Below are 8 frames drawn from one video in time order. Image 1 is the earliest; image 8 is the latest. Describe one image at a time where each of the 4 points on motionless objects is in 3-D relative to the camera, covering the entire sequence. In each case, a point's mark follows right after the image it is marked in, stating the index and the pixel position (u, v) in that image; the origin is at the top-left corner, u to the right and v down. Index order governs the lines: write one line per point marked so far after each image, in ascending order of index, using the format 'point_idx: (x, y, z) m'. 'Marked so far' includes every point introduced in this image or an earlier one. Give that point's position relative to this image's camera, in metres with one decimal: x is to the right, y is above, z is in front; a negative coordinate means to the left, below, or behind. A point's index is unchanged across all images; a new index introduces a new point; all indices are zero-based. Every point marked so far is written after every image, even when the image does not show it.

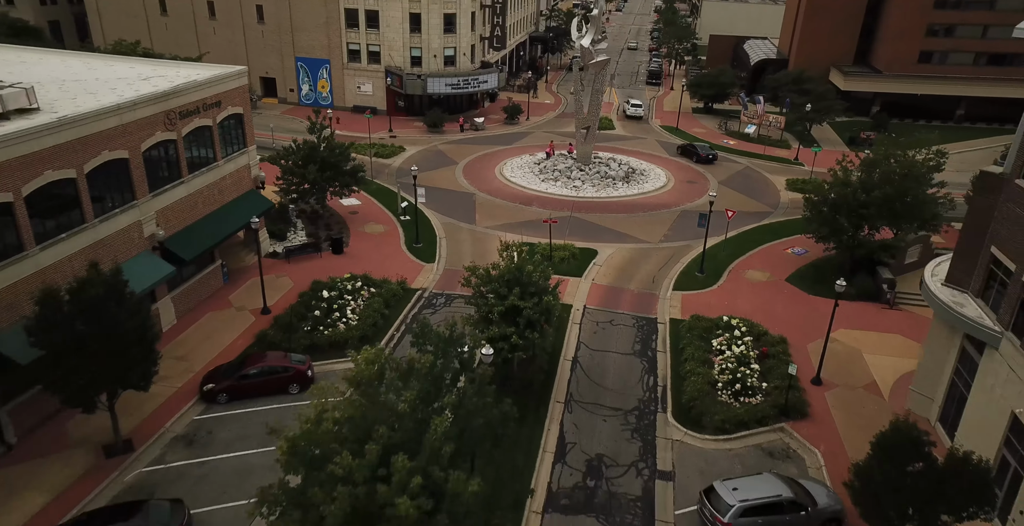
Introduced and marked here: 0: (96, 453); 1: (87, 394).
0: (-11.6, -5.2, +19.3) m
1: (-11.2, -3.4, +18.7) m
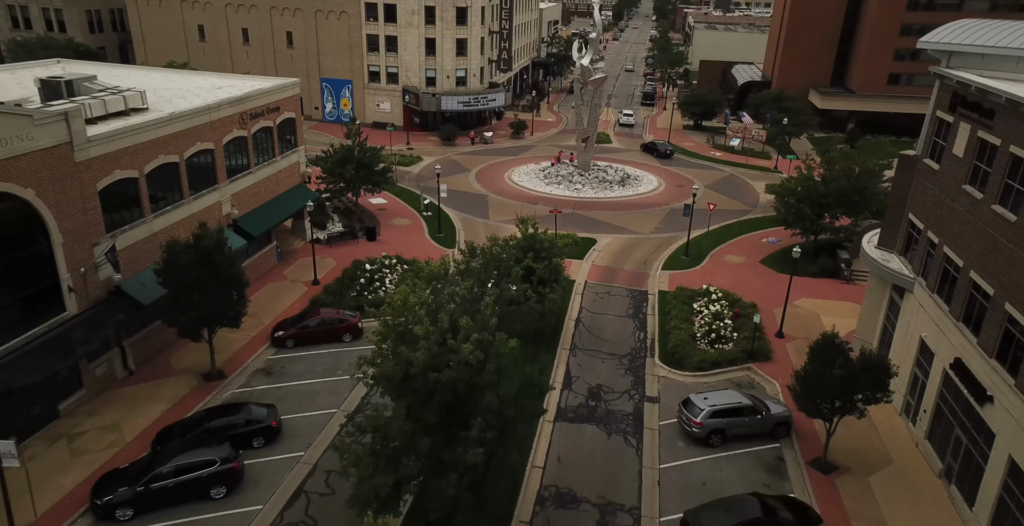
0: (-11.0, -3.9, +24.3) m
1: (-10.6, -2.0, +23.8) m
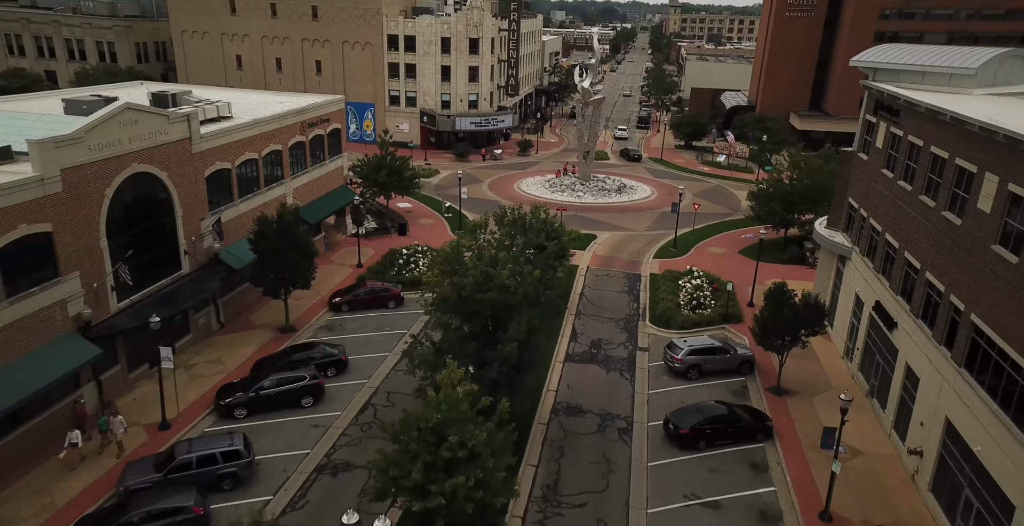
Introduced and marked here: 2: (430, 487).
0: (-10.2, -2.8, +30.2) m
1: (-9.8, -0.9, +29.7) m
2: (-1.9, -5.2, +16.5) m
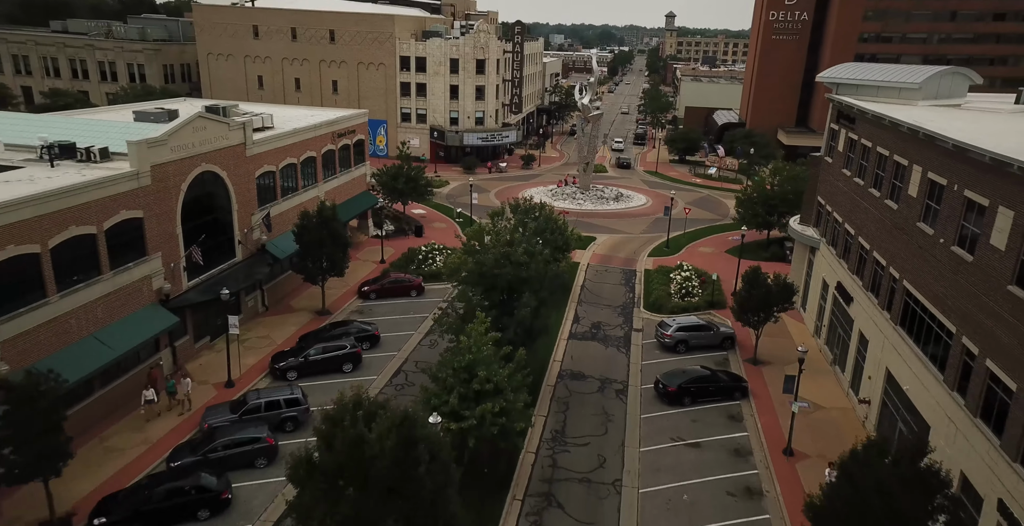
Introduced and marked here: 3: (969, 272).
0: (-9.8, -2.4, +34.3) m
1: (-9.3, -0.4, +33.9) m
2: (-1.4, -4.4, +20.6) m
3: (+12.5, -0.2, +19.4) m
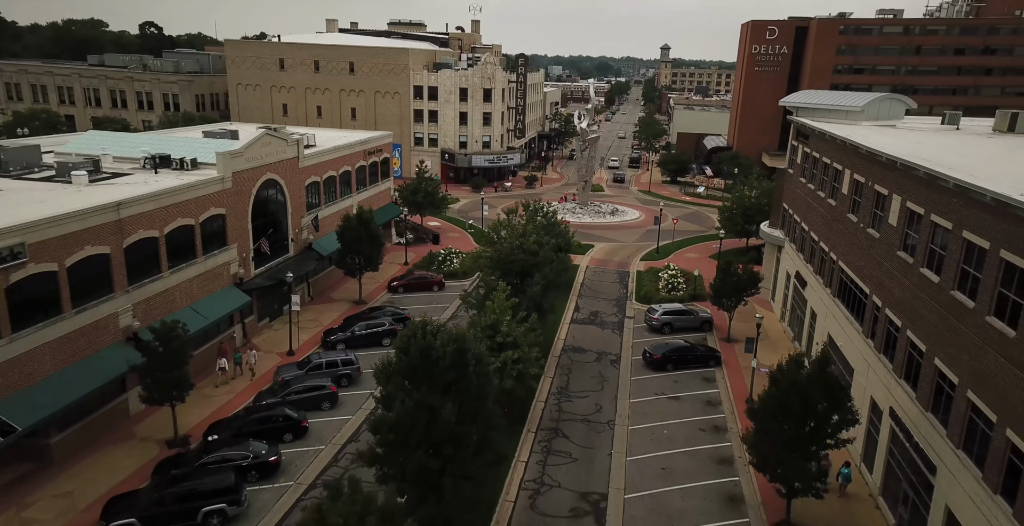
0: (-9.2, -2.2, +40.1) m
1: (-8.8, -0.2, +39.8) m
2: (-0.8, -3.6, +26.3) m
3: (+13.1, +0.6, +25.3) m
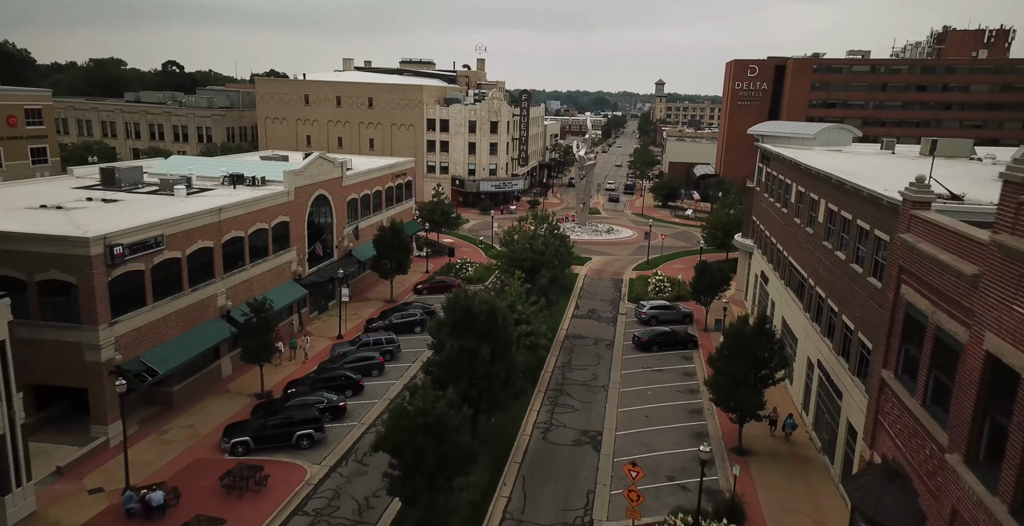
0: (-8.6, -2.5, +47.0) m
1: (-8.2, -0.5, +46.7) m
2: (-0.2, -3.3, +33.1) m
3: (+13.7, +1.0, +32.3) m
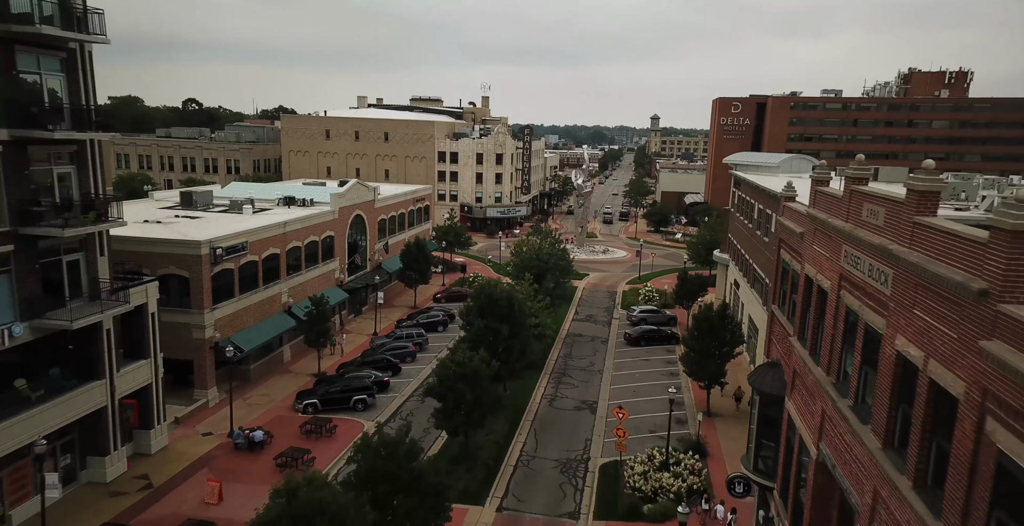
0: (-8.0, -3.4, +54.1) m
1: (-7.6, -1.4, +53.9) m
2: (+0.5, -3.5, +40.2) m
3: (+14.4, +0.8, +39.6) m
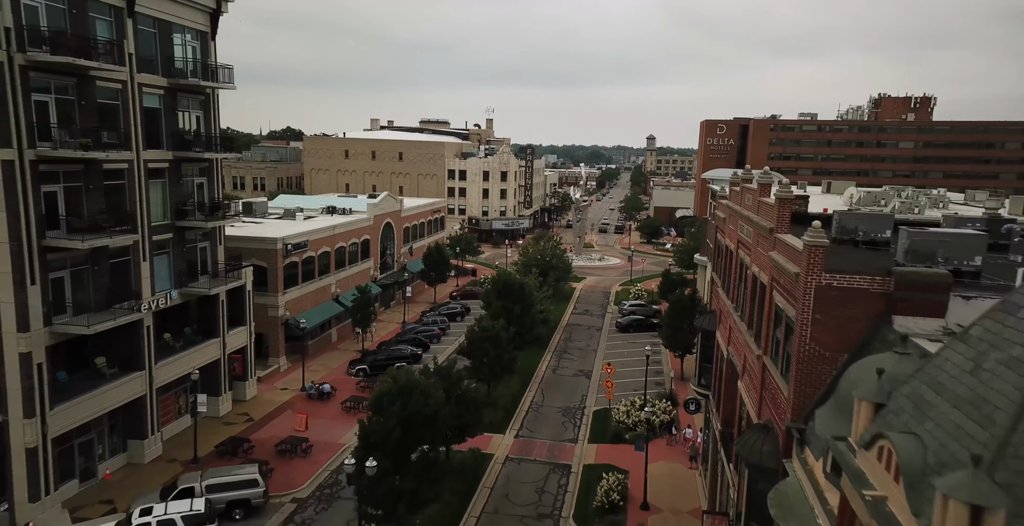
0: (-7.4, -3.6, +62.2) m
1: (-7.0, -1.6, +62.1) m
2: (+1.1, -3.3, +48.4) m
3: (+15.0, +1.1, +47.9) m
